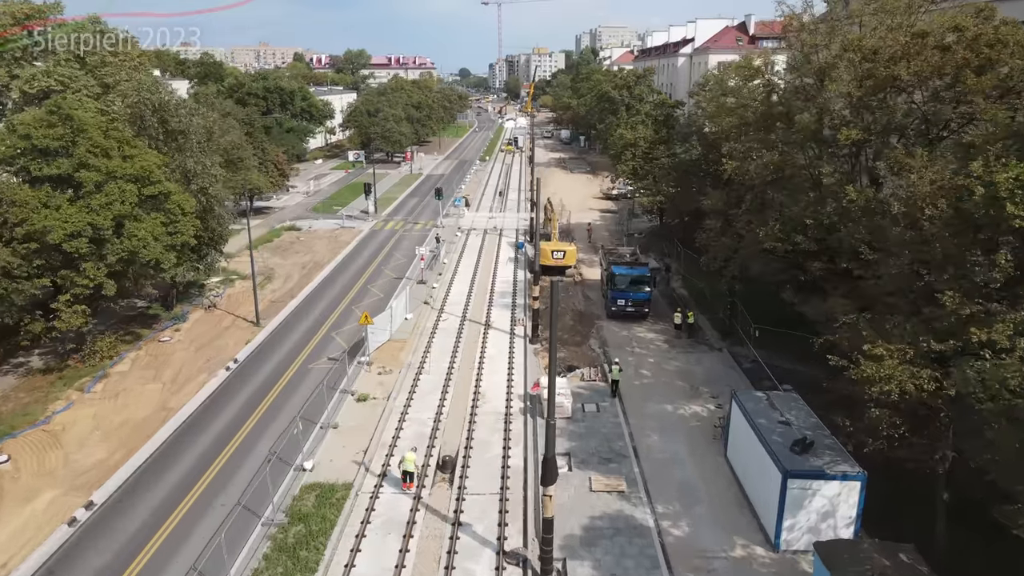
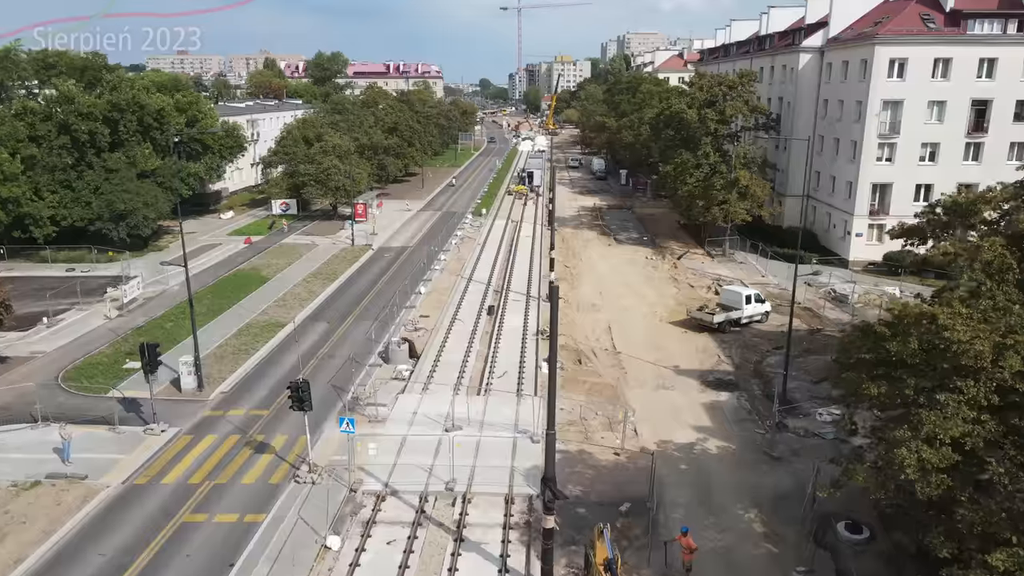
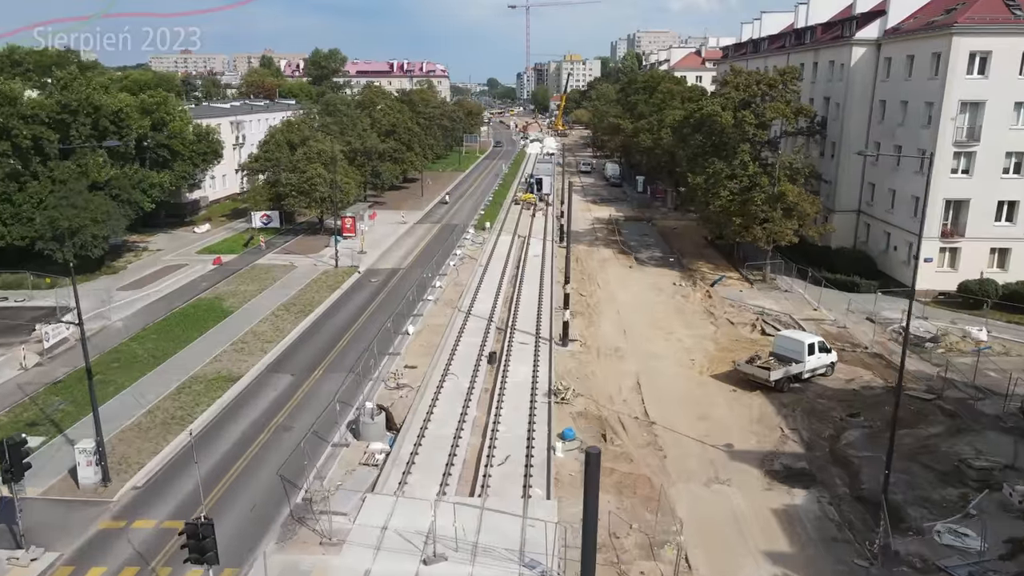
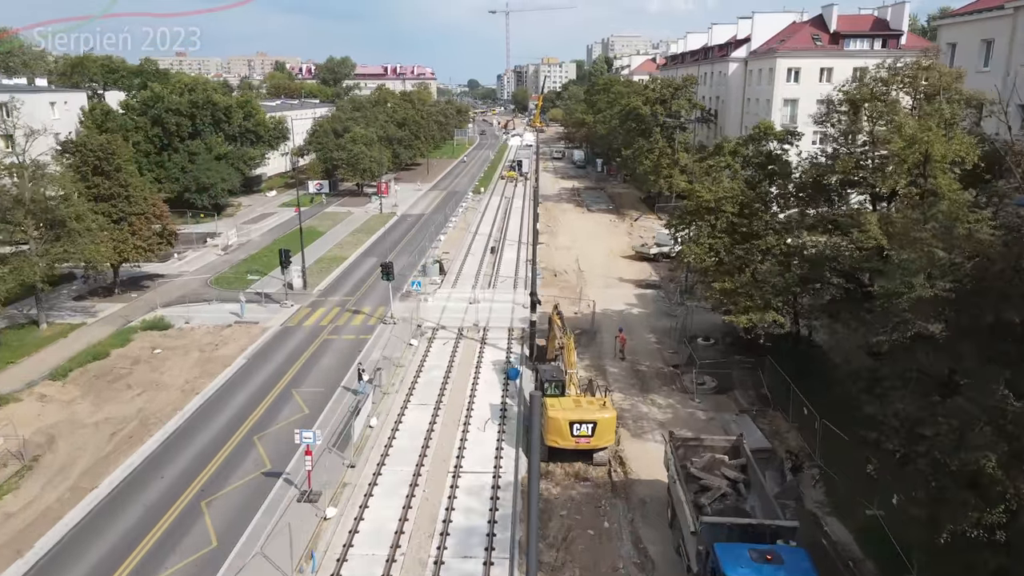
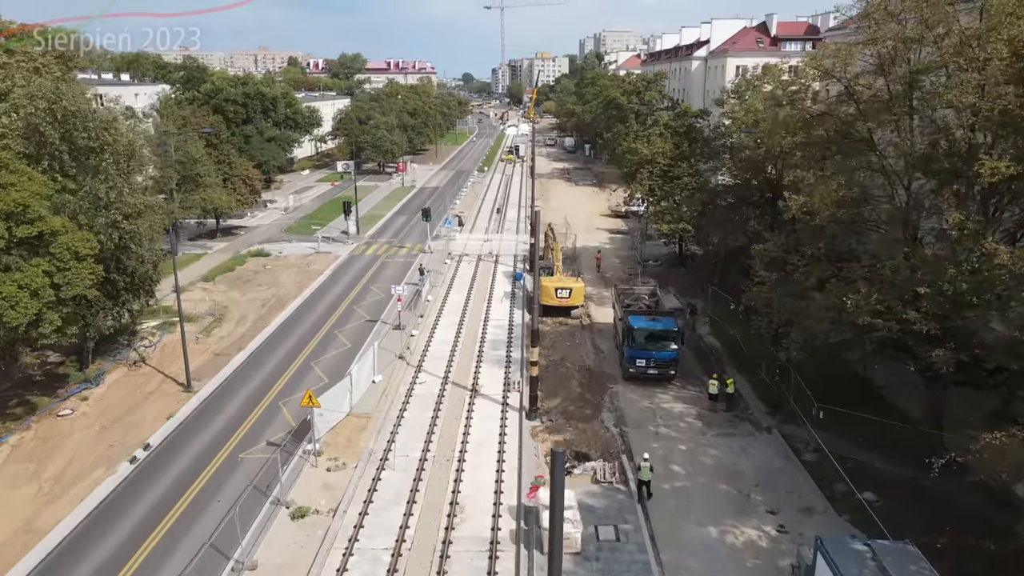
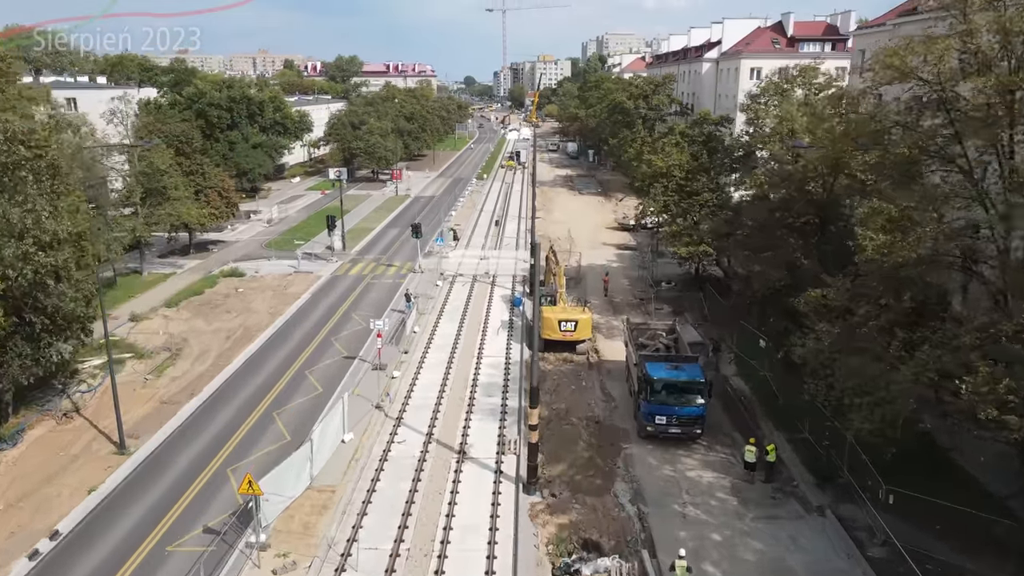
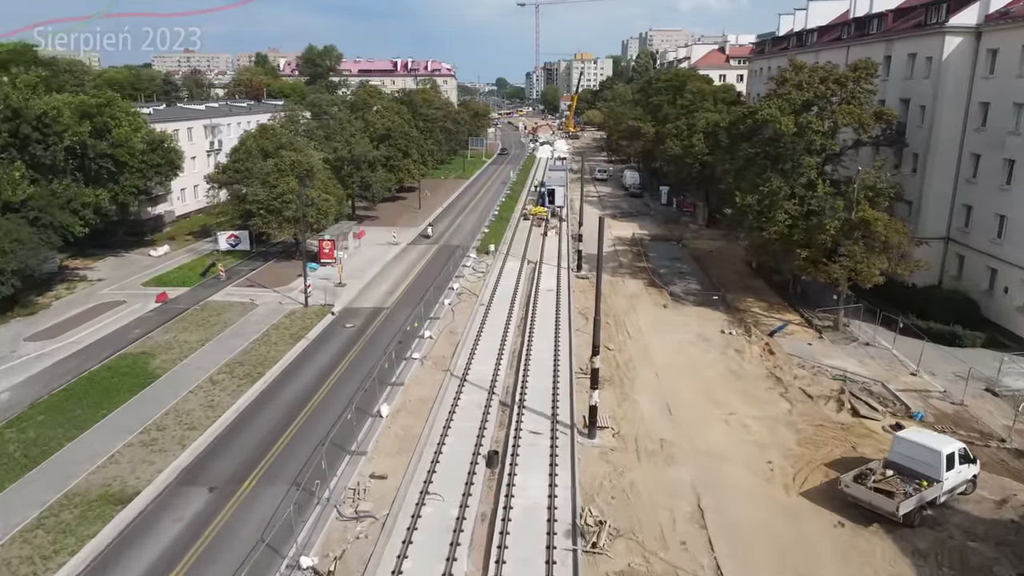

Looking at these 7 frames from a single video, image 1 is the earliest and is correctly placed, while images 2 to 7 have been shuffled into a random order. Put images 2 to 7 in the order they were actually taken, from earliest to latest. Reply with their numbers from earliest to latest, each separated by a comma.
5, 6, 4, 2, 3, 7
